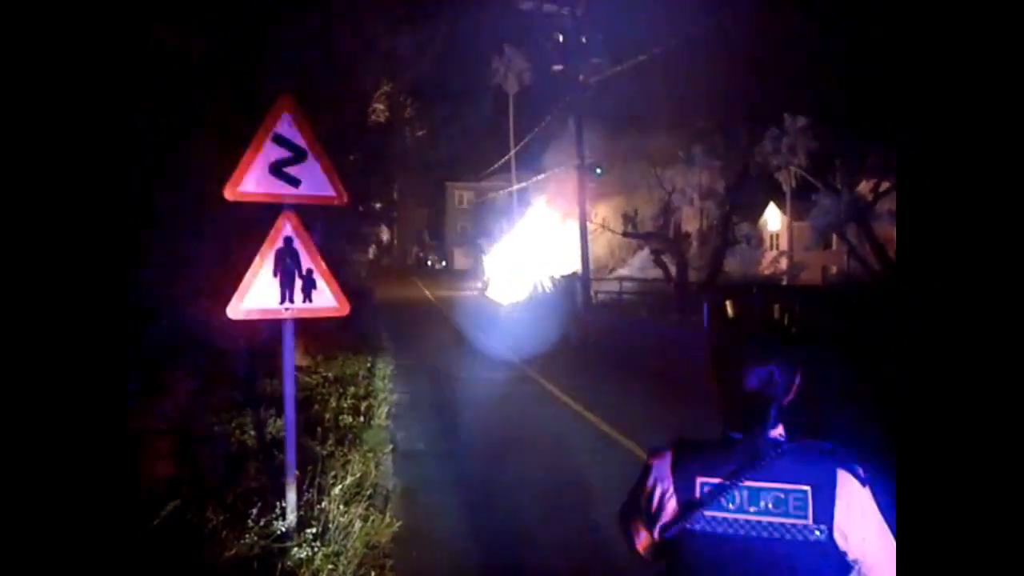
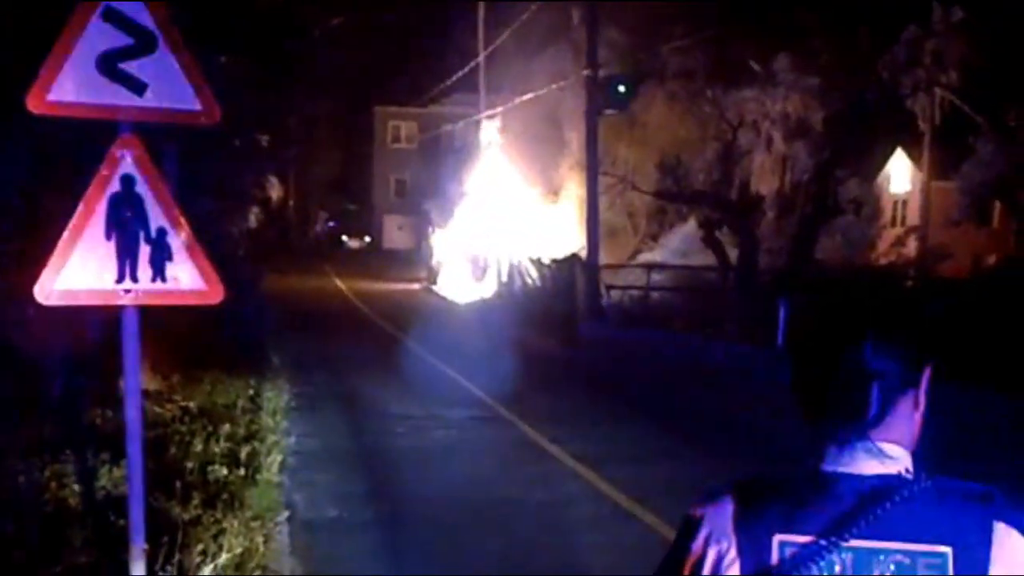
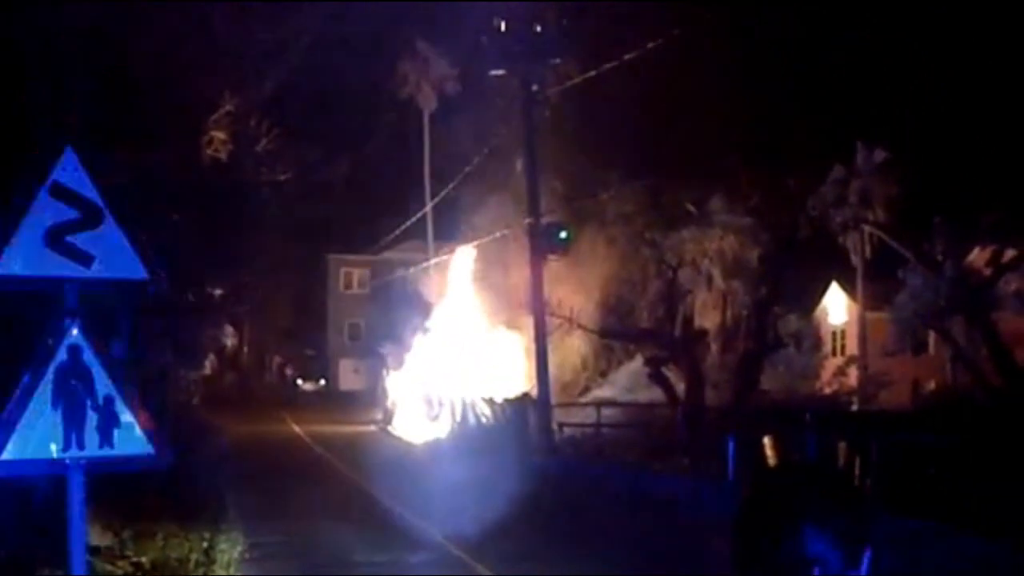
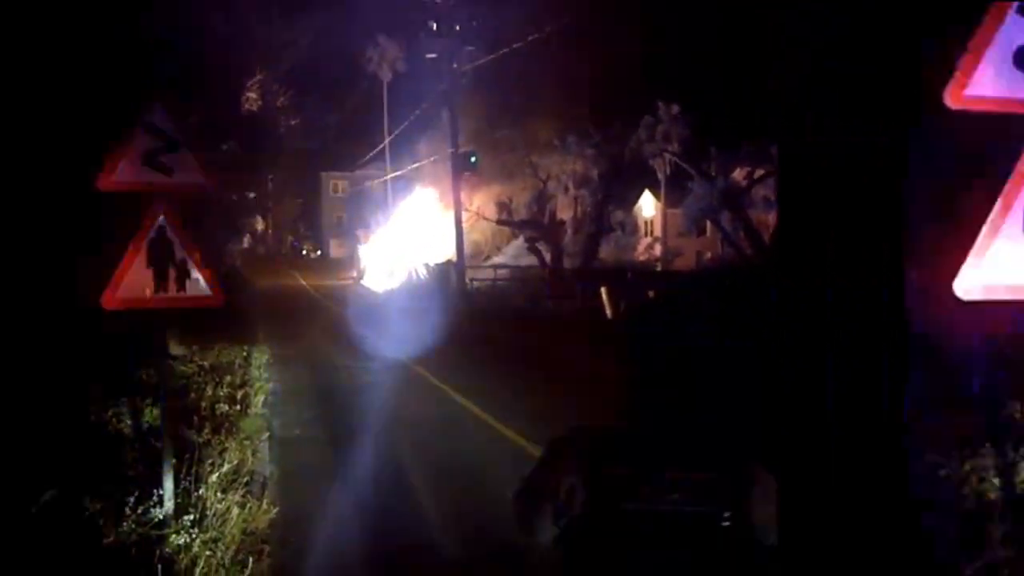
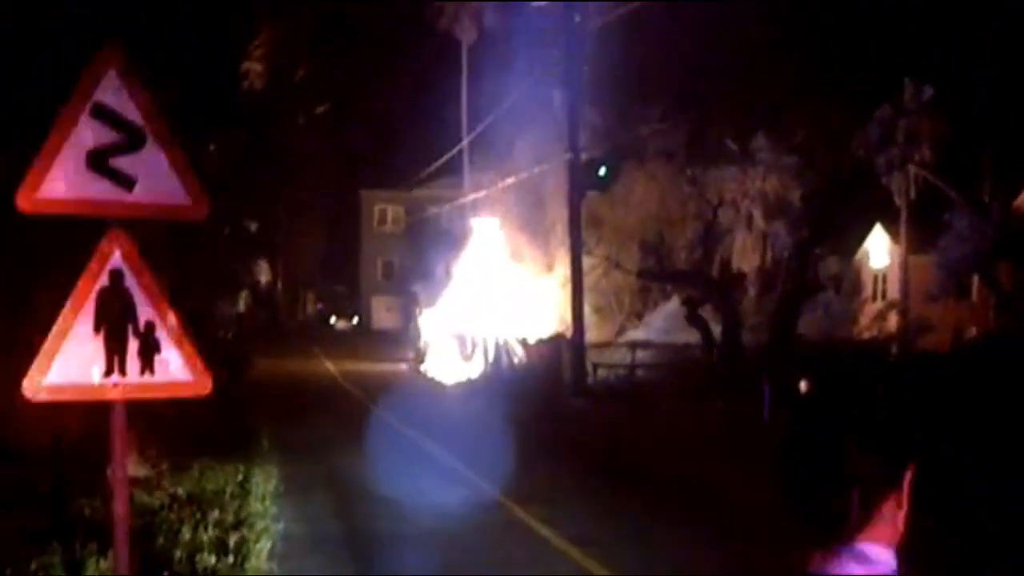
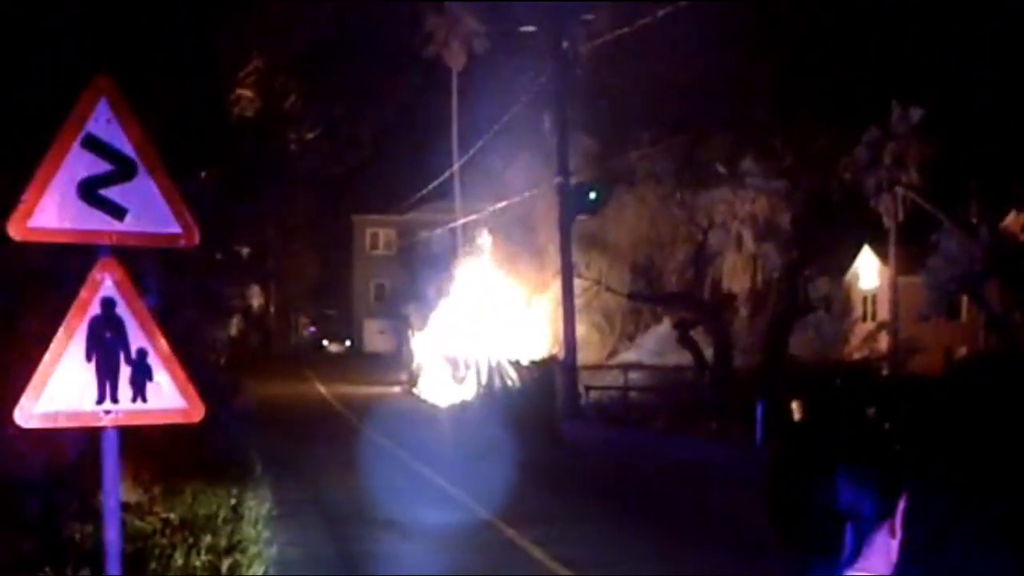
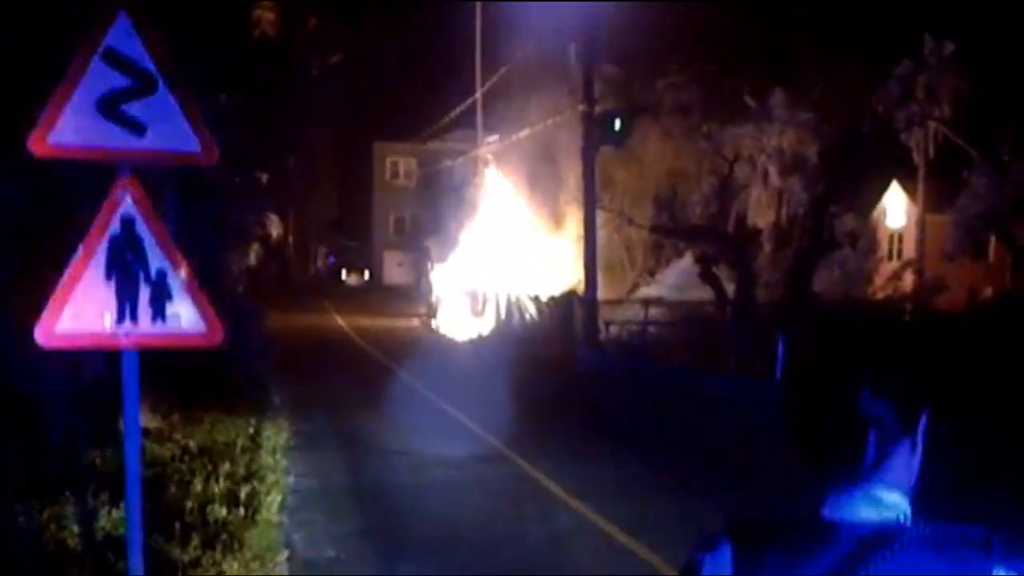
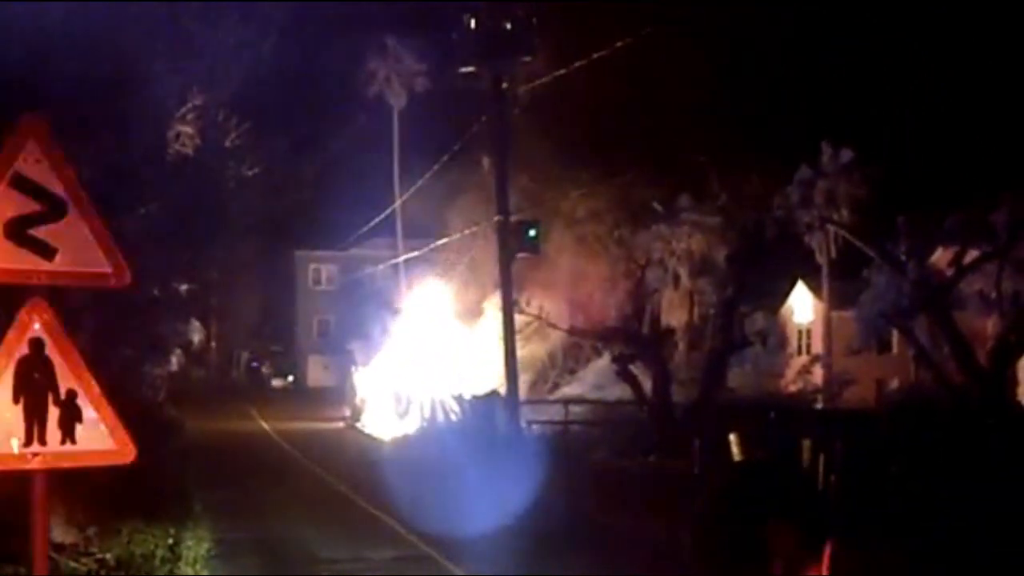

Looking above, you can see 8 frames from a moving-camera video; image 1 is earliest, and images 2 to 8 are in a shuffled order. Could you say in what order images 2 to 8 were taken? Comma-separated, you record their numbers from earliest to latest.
4, 2, 7, 5, 6, 3, 8
